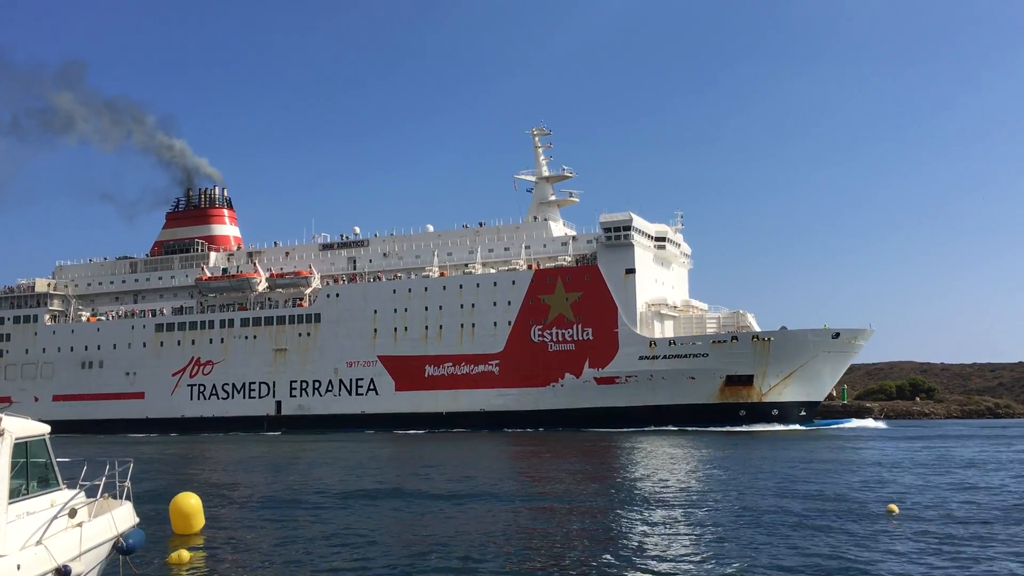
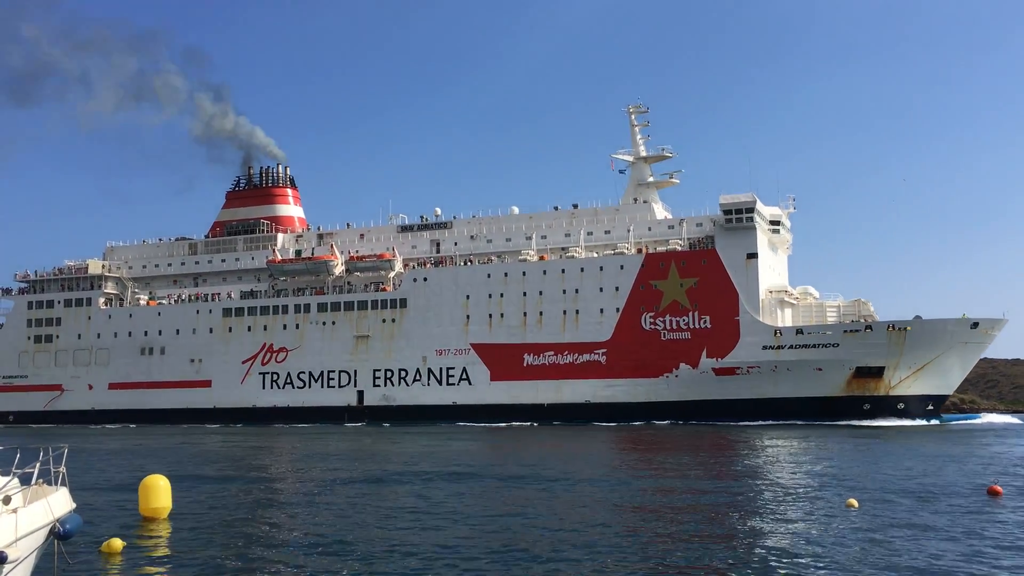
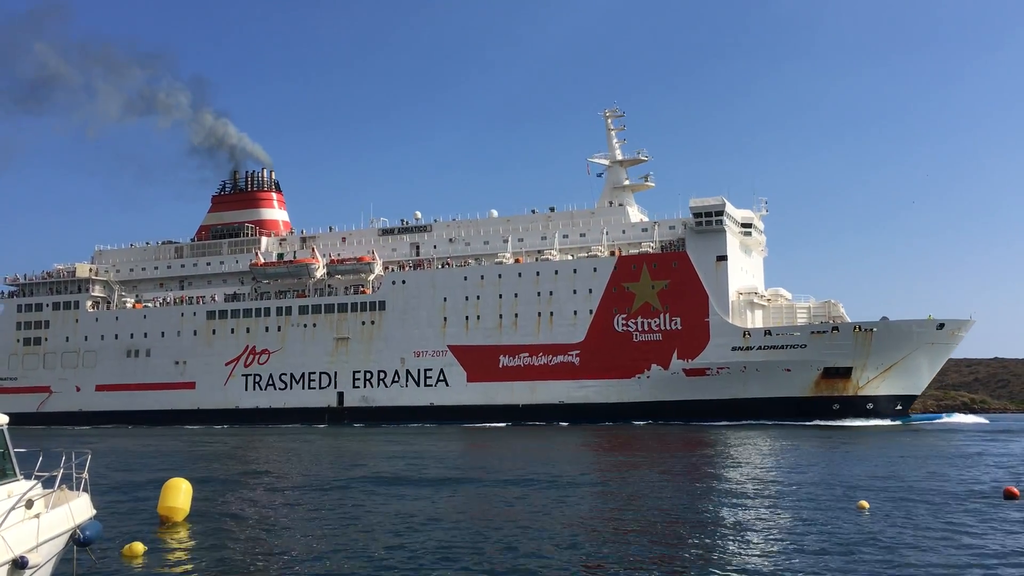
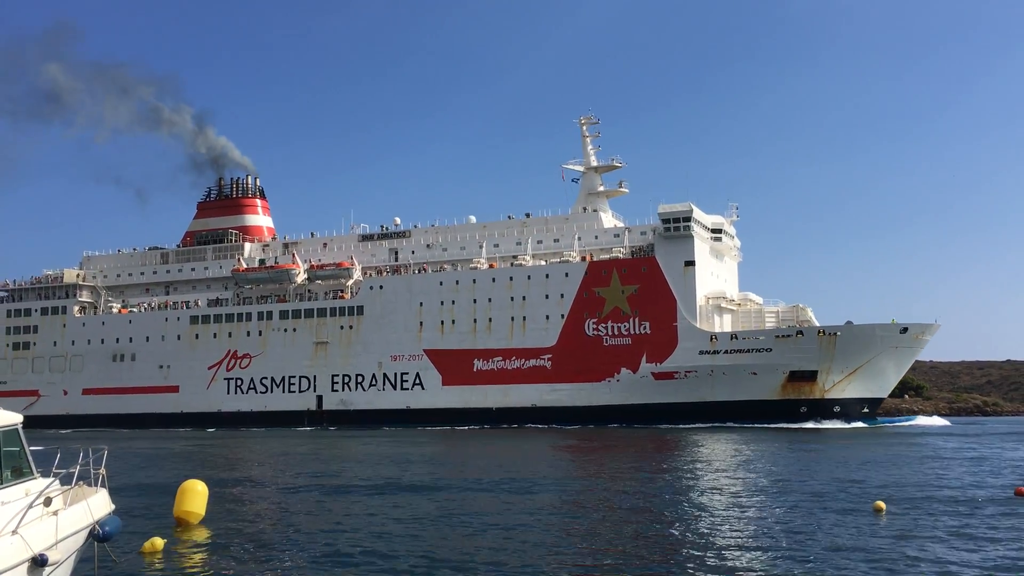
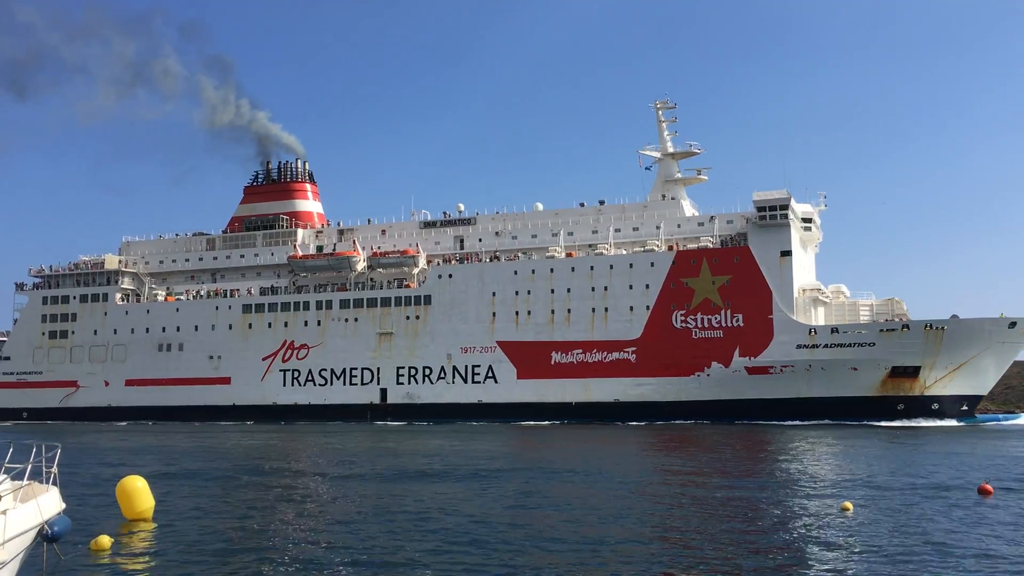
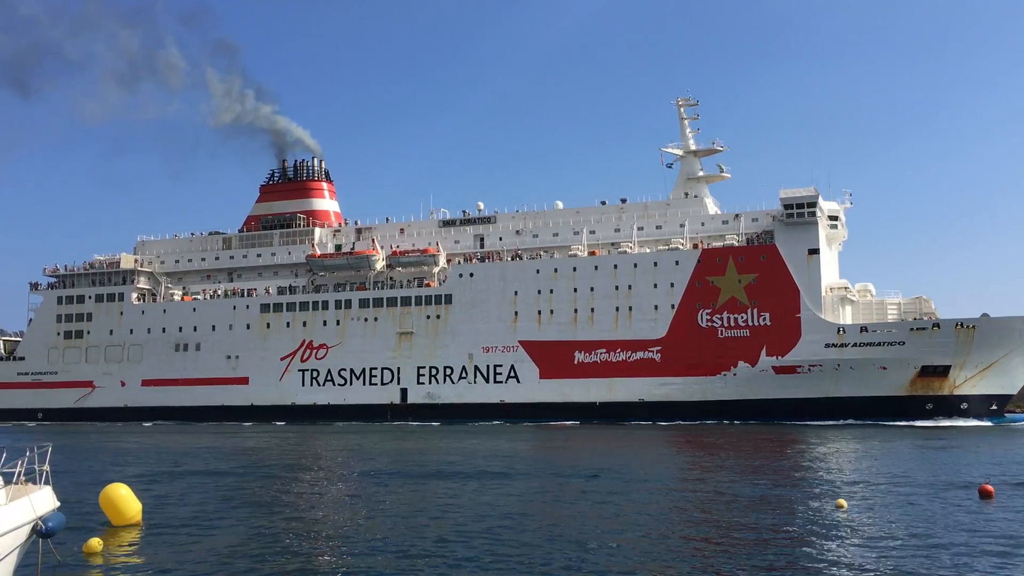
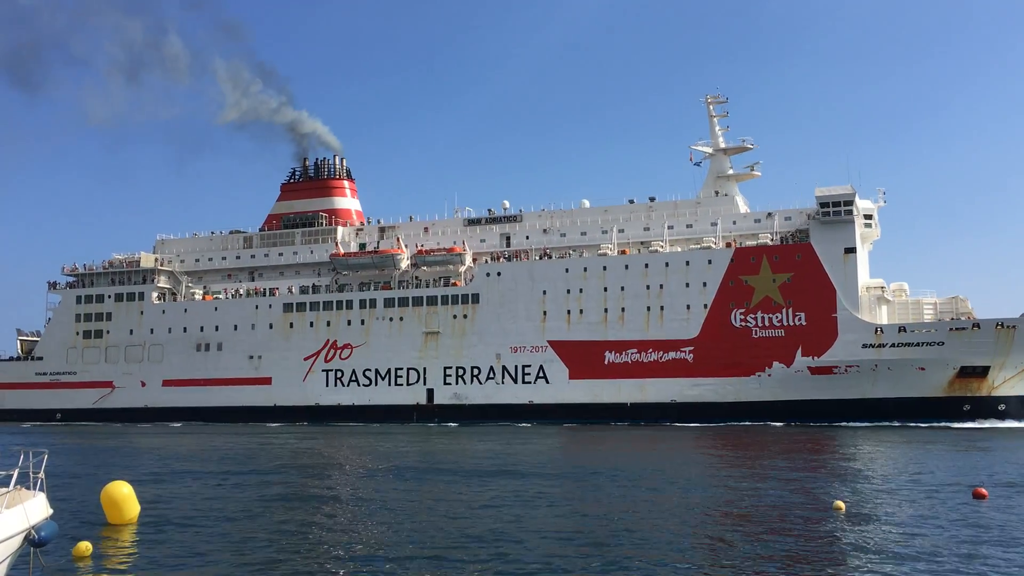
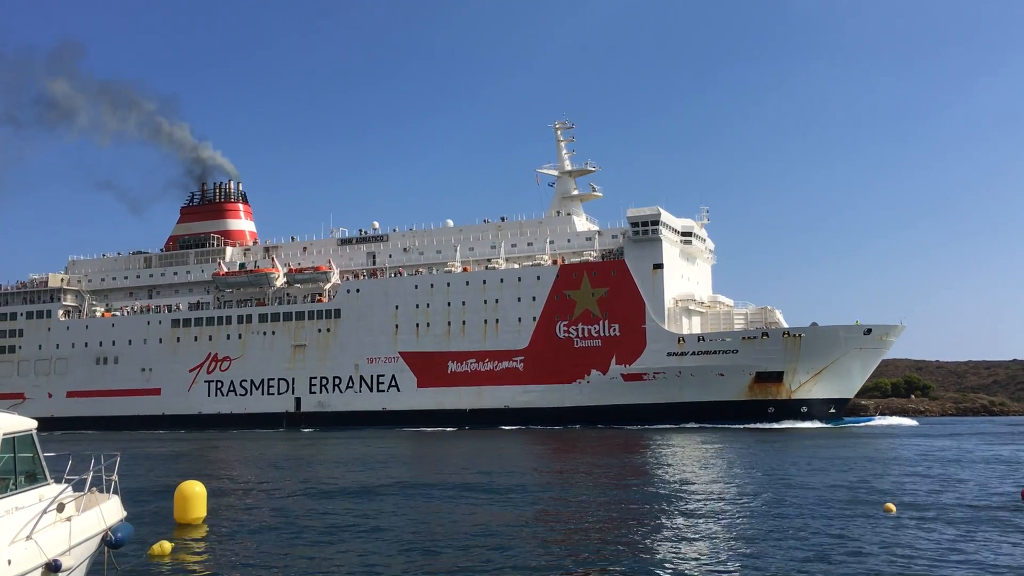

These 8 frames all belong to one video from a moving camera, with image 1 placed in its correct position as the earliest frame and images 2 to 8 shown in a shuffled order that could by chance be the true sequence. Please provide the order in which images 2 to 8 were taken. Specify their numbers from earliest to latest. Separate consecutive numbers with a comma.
8, 4, 3, 2, 5, 6, 7
